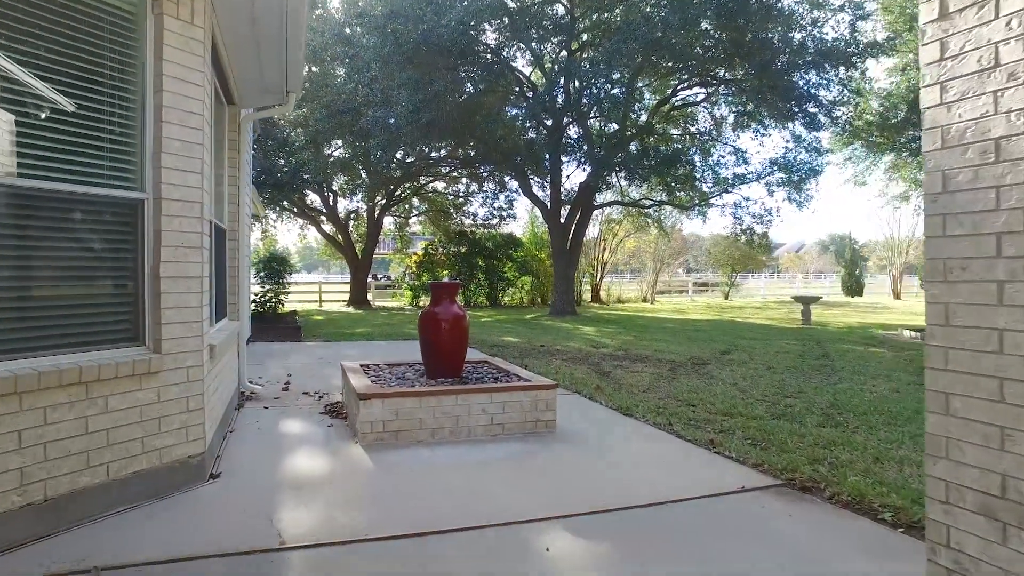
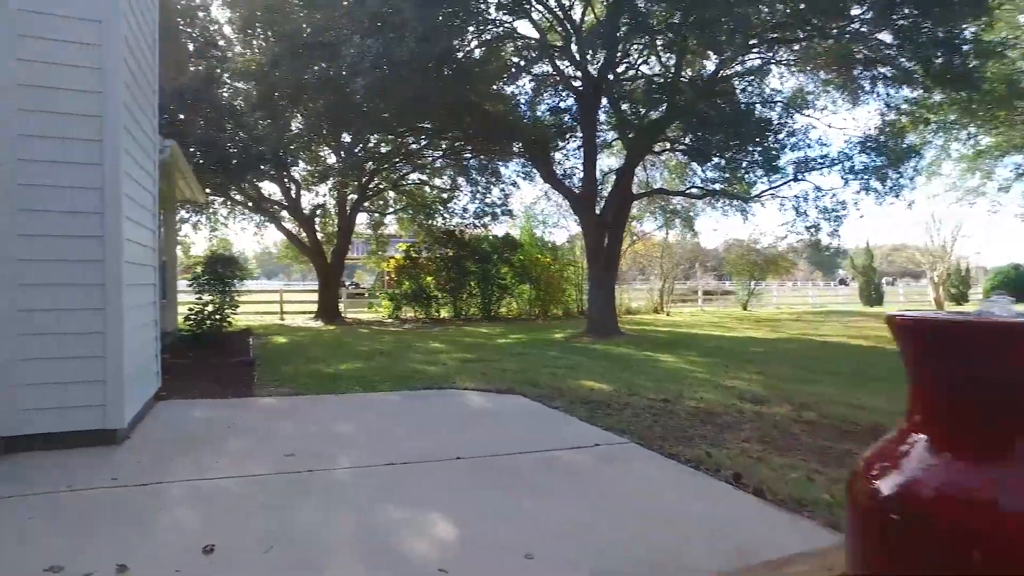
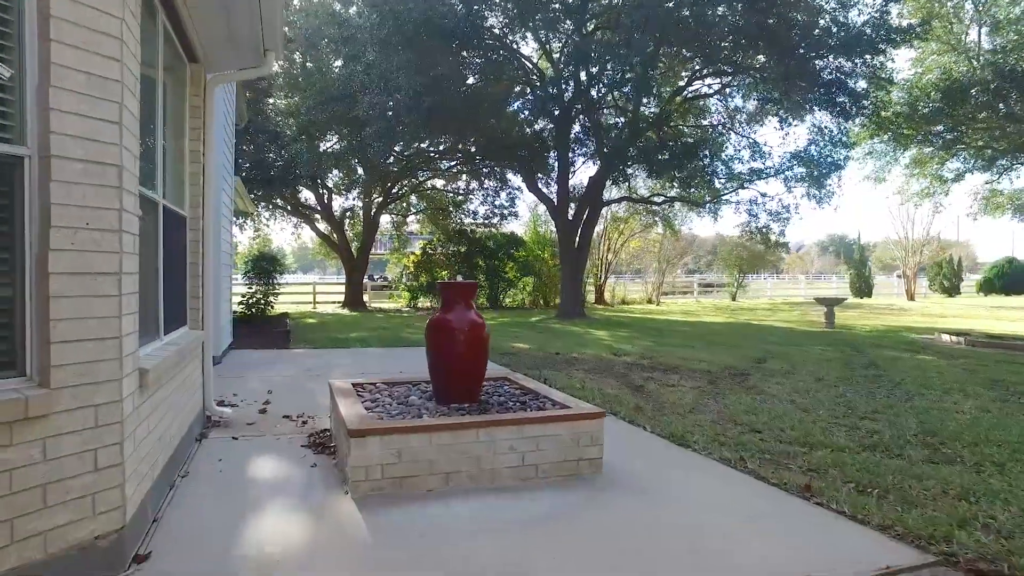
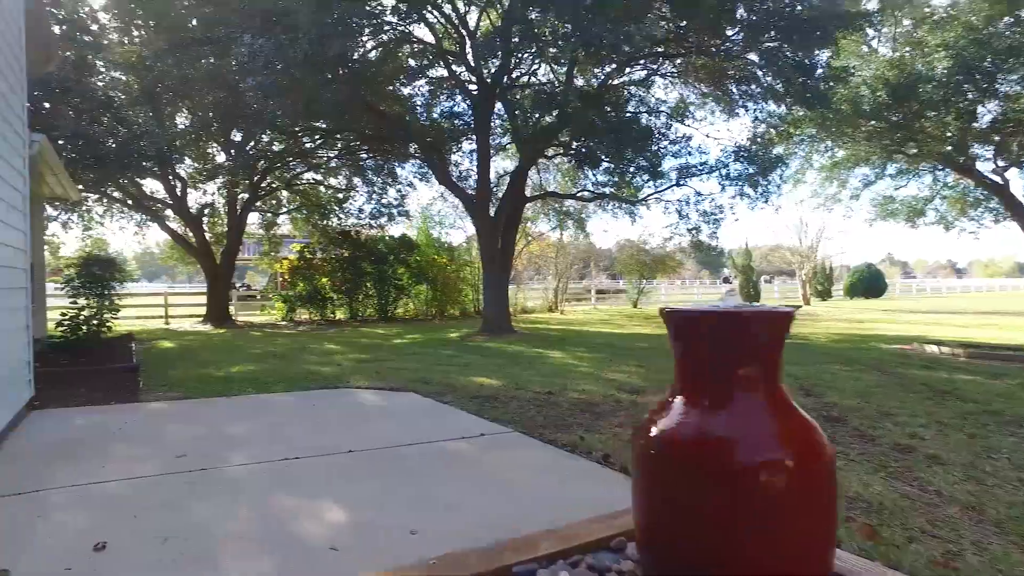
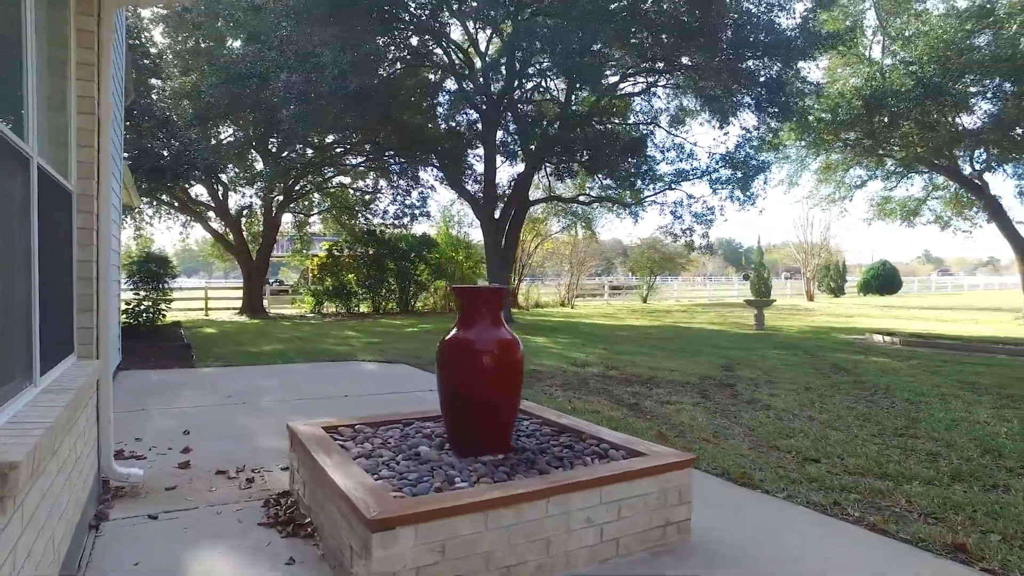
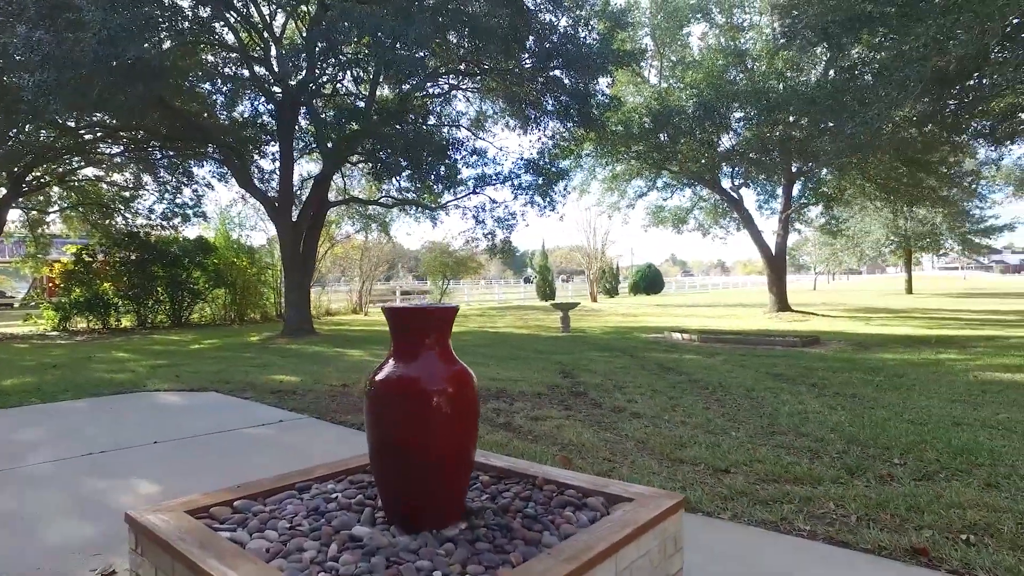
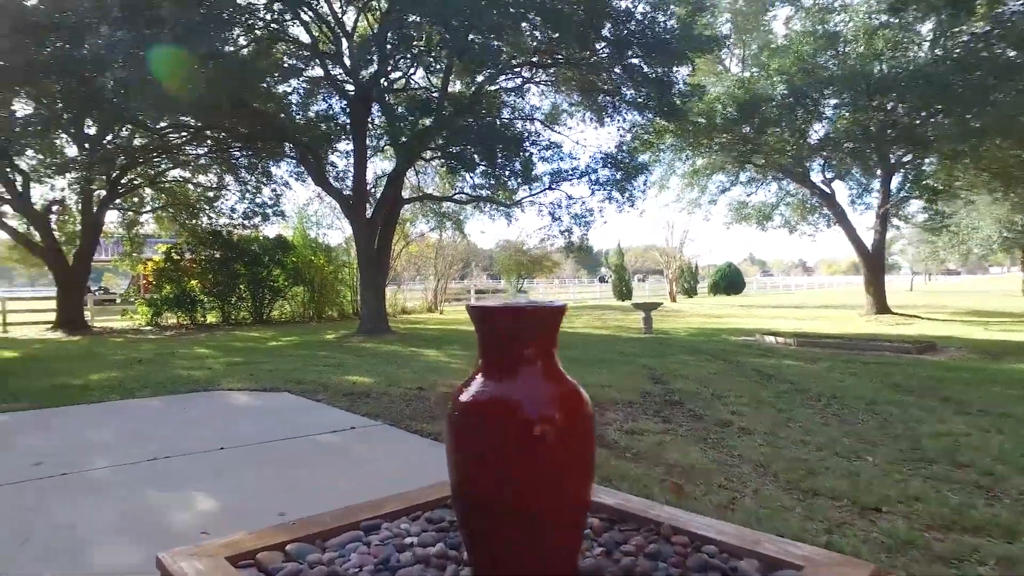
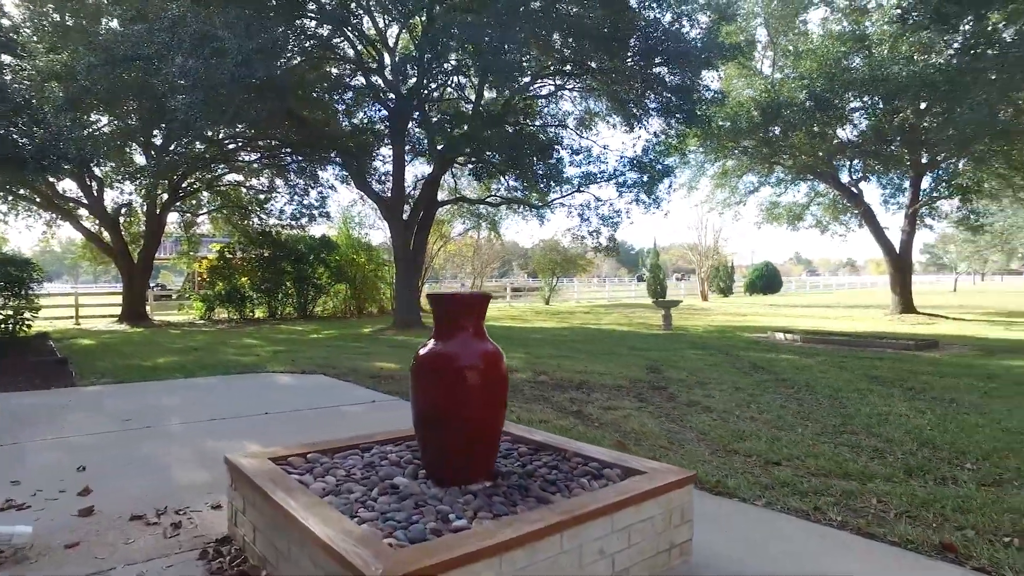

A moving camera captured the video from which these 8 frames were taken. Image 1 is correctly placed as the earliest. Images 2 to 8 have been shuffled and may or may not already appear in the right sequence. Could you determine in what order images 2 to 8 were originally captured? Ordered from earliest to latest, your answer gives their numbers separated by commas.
3, 5, 8, 6, 7, 4, 2
